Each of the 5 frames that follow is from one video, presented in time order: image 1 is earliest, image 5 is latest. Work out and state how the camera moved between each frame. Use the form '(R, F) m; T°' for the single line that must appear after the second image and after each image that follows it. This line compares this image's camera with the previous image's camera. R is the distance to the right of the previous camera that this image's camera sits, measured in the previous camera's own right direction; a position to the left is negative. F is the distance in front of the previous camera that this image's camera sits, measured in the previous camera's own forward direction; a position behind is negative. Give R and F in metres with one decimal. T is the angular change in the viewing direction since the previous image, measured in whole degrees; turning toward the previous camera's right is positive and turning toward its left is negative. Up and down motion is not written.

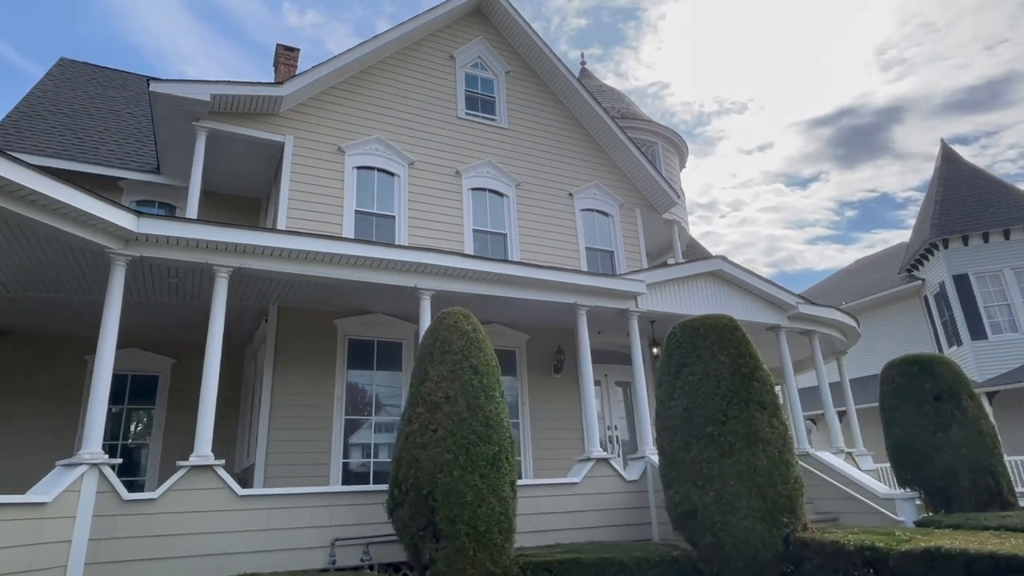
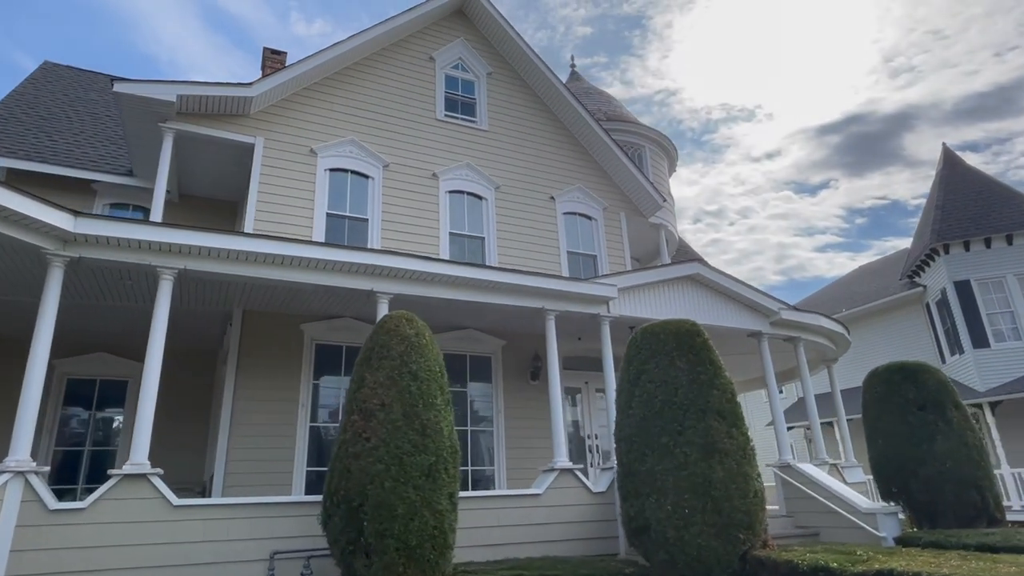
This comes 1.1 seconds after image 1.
(+0.5, +0.2) m; -1°
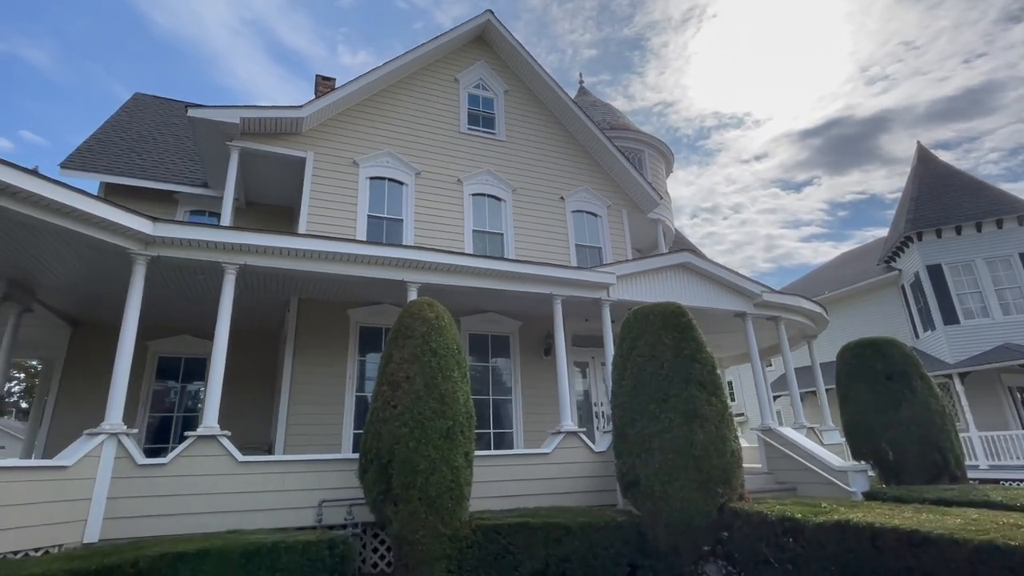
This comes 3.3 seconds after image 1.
(-0.2, -0.8) m; +1°
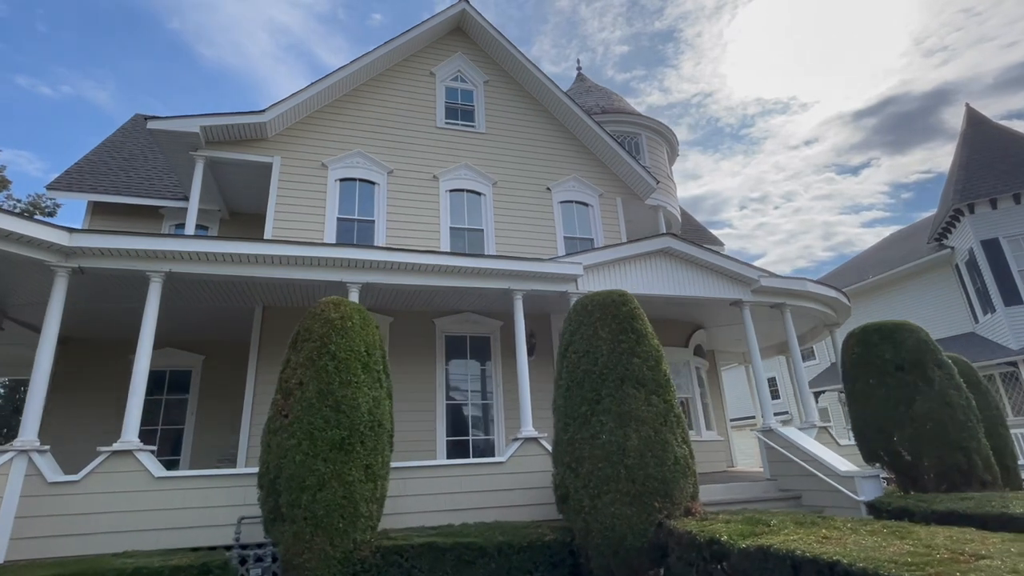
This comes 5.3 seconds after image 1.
(+1.2, +0.6) m; -6°
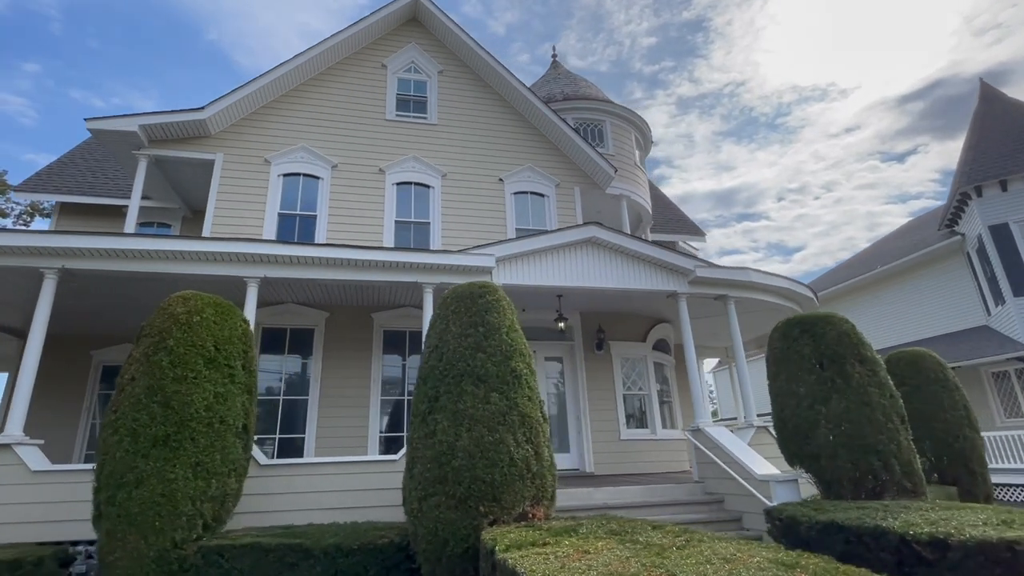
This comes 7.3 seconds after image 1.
(+1.6, +0.3) m; -4°
